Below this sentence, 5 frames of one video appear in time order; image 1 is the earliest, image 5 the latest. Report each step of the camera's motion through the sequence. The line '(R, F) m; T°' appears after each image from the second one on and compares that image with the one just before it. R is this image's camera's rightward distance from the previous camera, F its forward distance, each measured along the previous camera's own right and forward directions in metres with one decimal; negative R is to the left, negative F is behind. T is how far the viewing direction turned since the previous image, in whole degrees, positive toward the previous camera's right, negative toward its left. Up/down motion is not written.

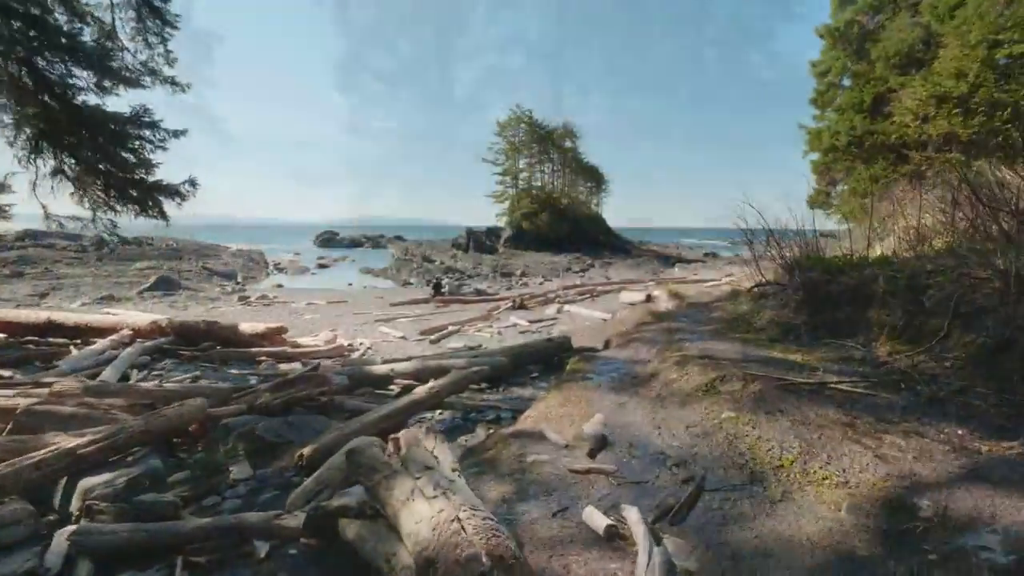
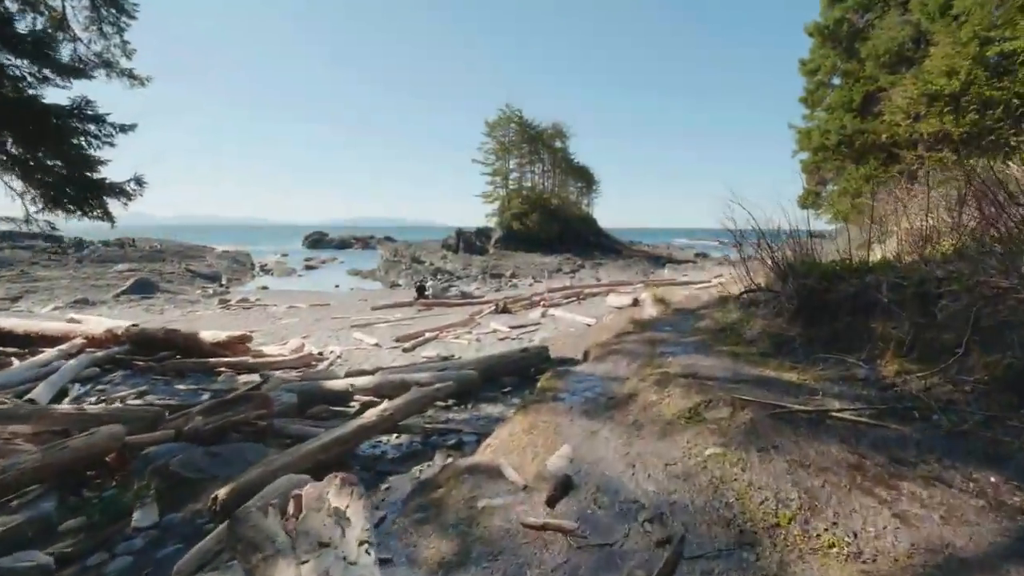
(+0.3, +0.7) m; +1°
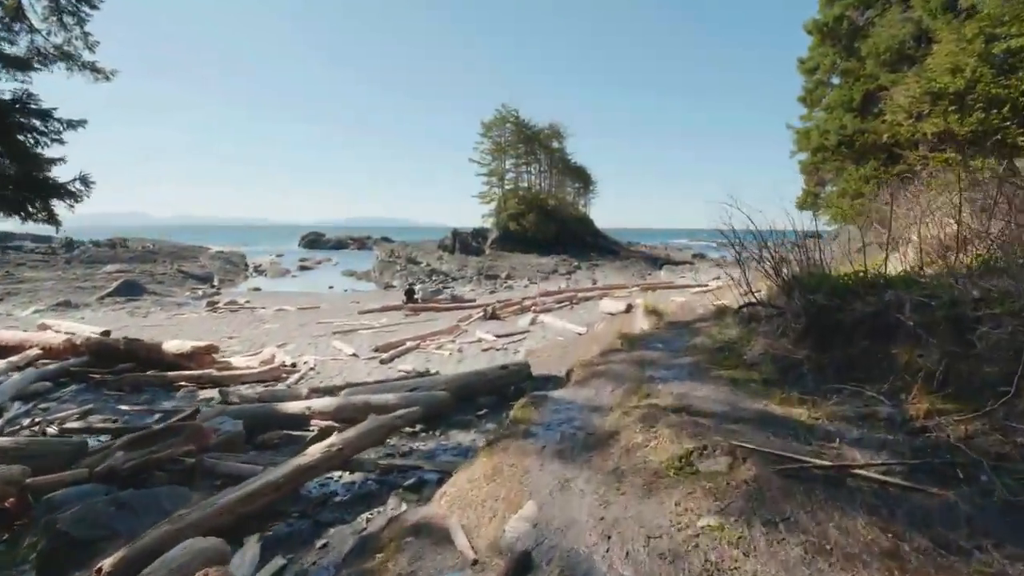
(+0.3, +0.7) m; 0°
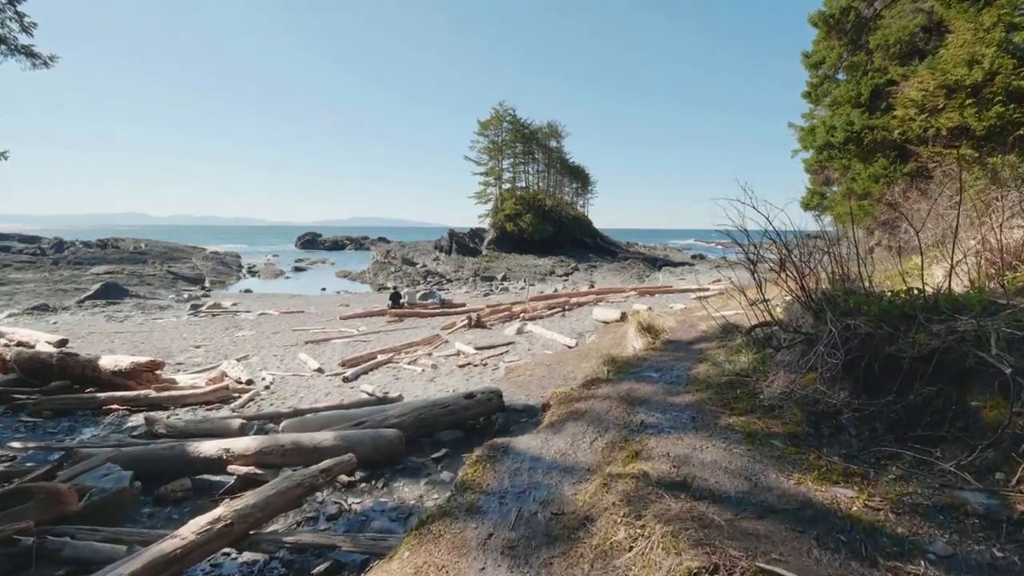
(+0.4, +1.2) m; 0°
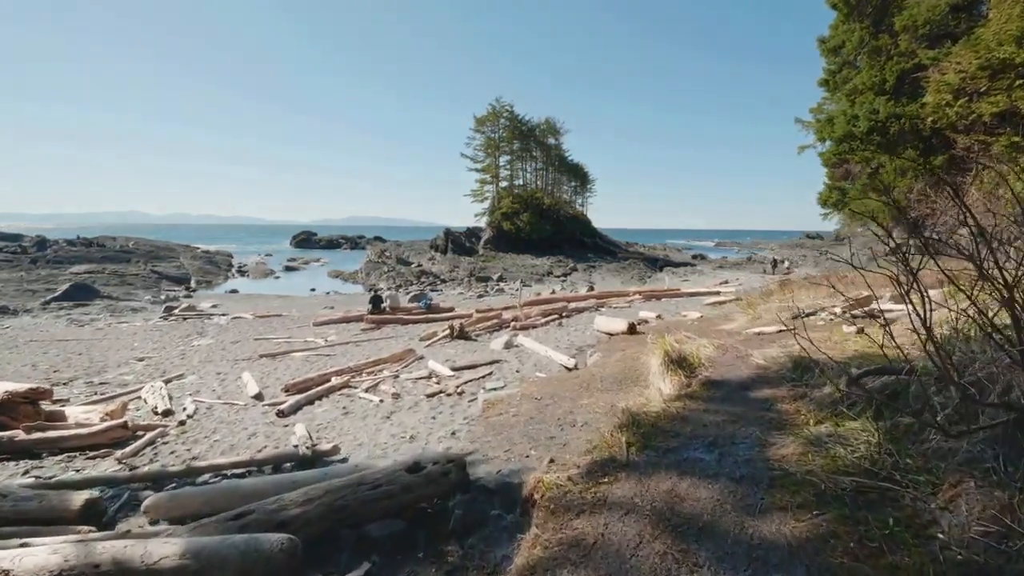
(+0.3, +2.1) m; 0°
